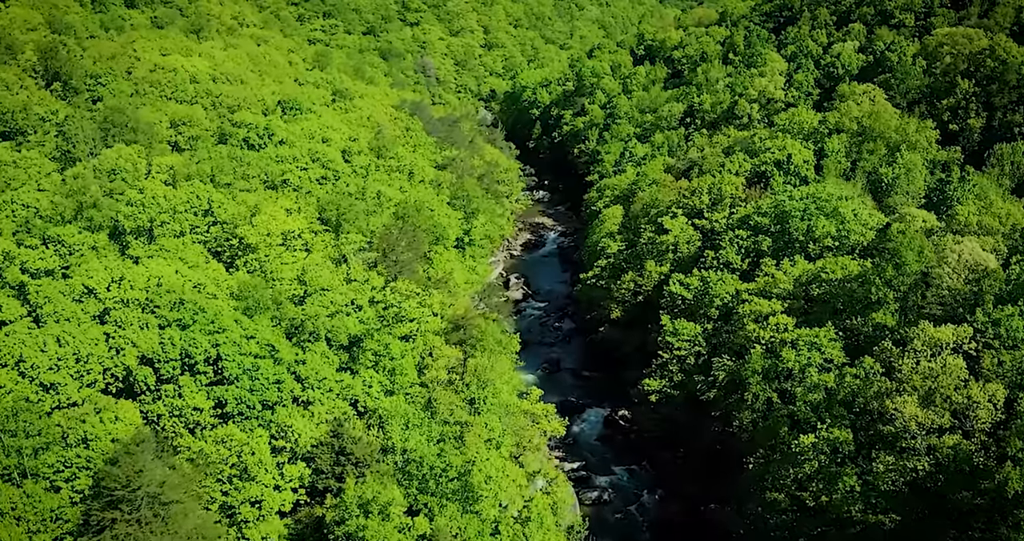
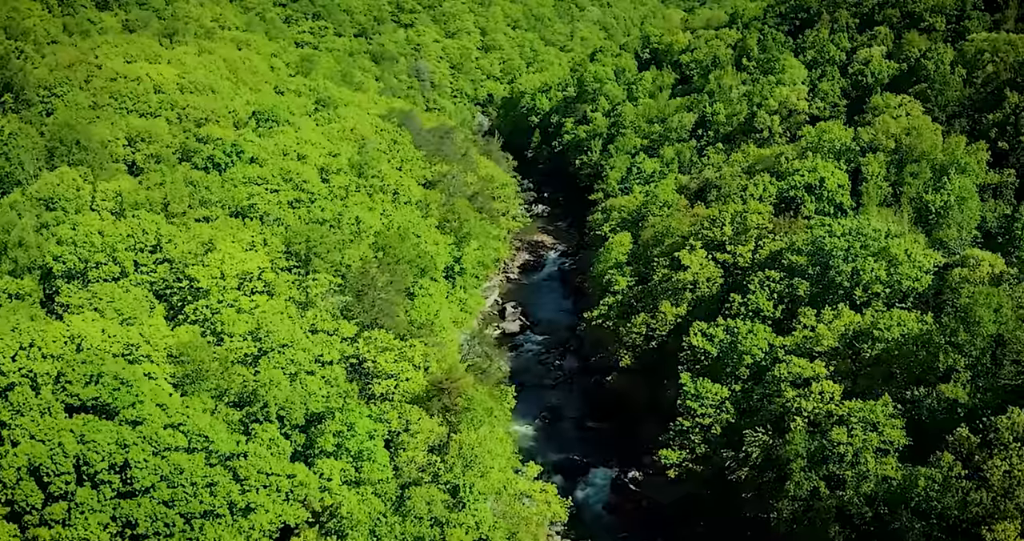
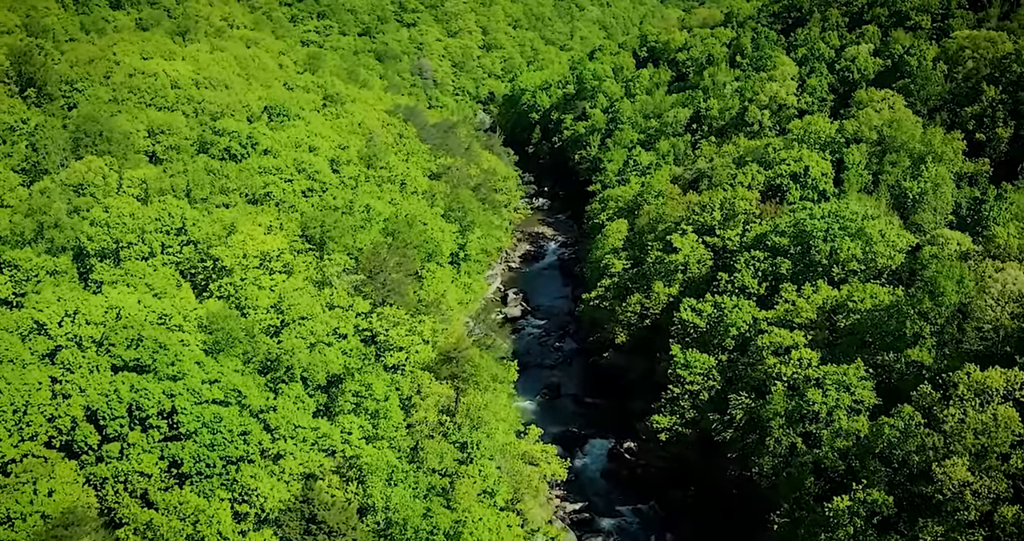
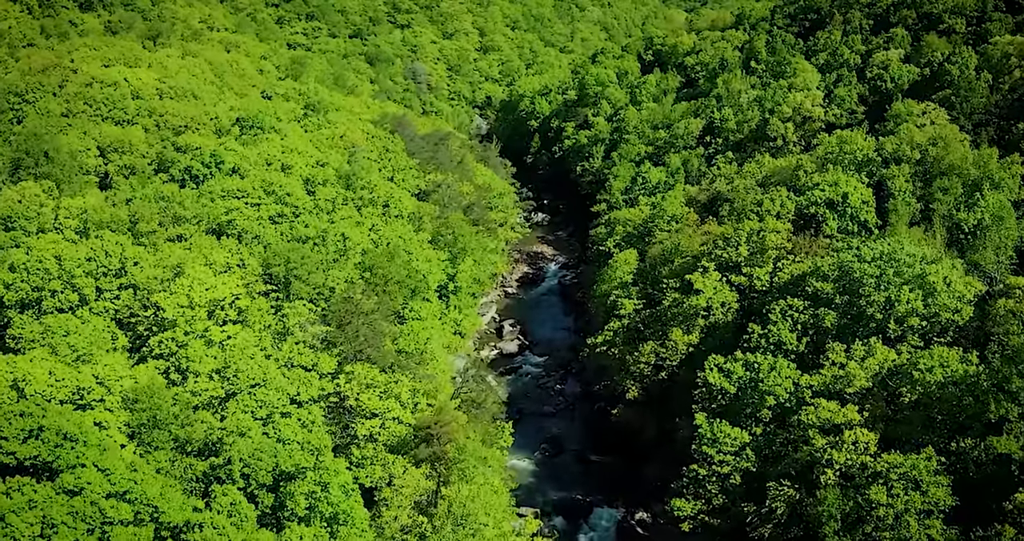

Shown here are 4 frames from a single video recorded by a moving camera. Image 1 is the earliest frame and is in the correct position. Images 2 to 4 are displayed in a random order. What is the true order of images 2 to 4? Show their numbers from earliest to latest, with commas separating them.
3, 2, 4
